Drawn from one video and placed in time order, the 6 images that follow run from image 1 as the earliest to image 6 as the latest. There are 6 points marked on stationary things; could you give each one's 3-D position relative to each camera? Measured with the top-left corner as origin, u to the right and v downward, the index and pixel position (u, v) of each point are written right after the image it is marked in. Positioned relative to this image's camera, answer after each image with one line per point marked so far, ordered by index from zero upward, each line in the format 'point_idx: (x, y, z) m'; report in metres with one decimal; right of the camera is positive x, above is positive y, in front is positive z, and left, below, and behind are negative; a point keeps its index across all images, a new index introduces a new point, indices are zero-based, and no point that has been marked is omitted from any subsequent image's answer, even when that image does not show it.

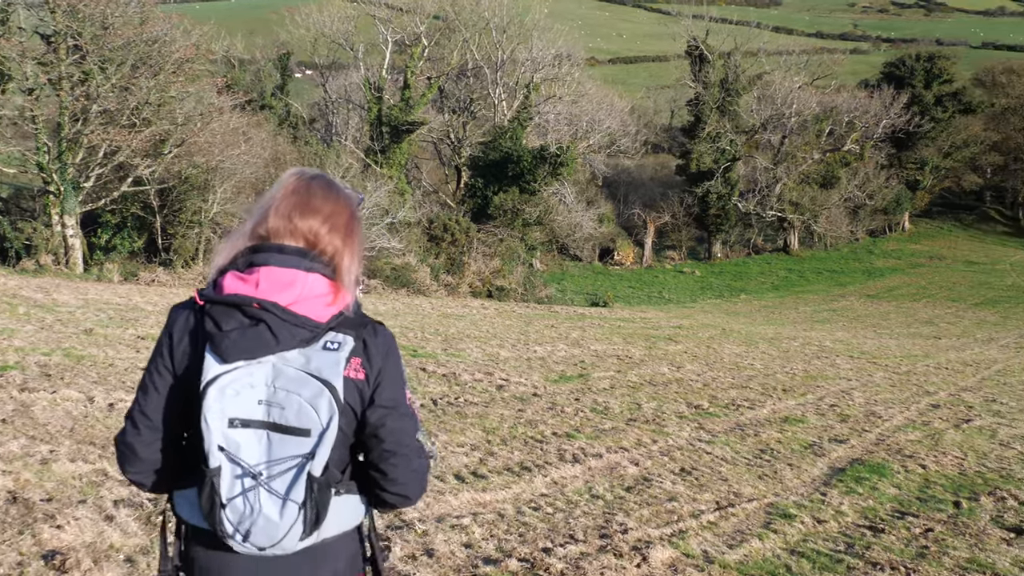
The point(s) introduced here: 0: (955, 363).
0: (+6.3, -1.1, +16.8) m
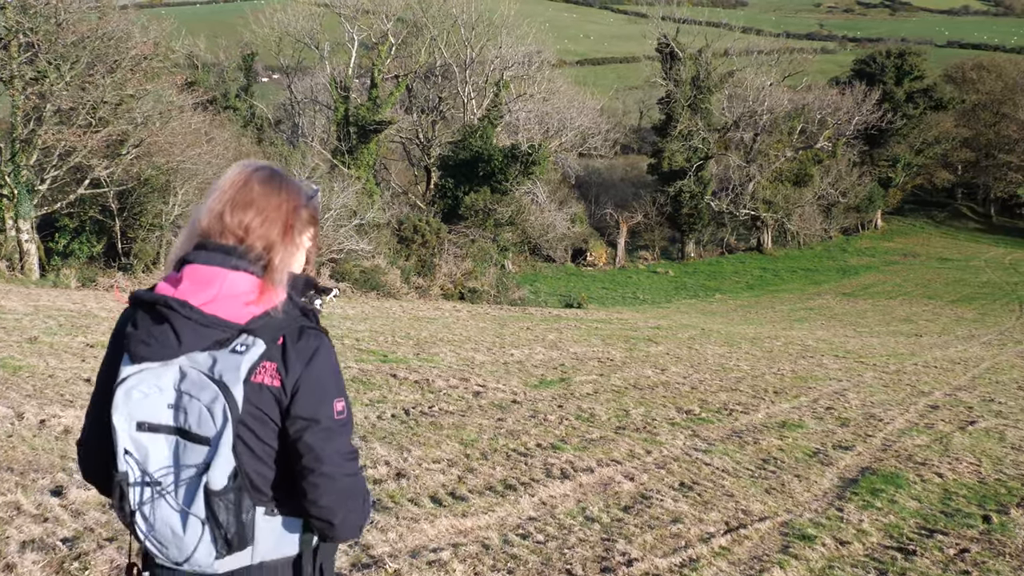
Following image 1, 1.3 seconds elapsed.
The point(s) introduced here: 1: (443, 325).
0: (+5.9, -1.0, +16.4) m
1: (-0.8, -0.5, +14.1) m
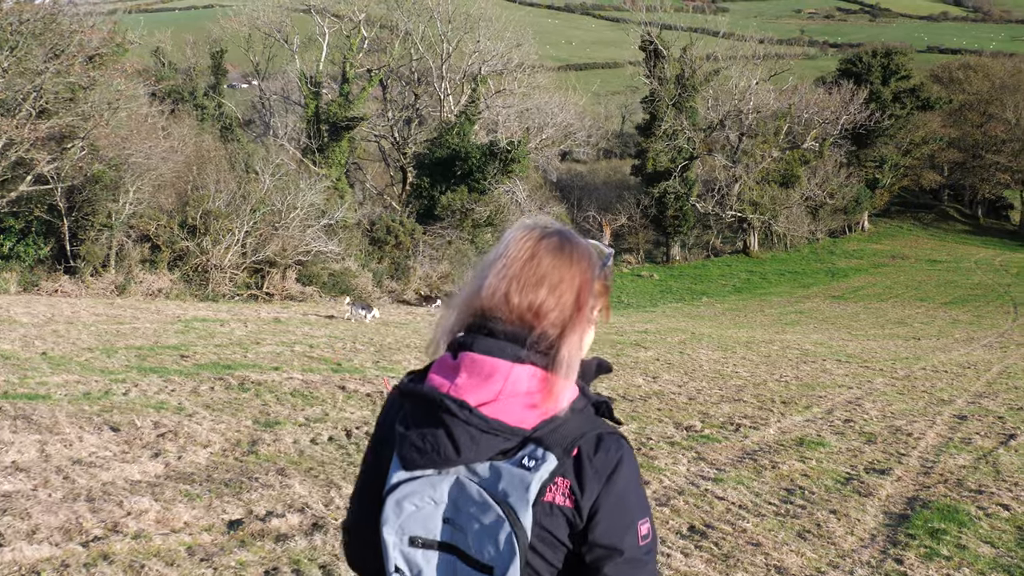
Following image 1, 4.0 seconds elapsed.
0: (+5.6, -1.0, +15.2) m
1: (-1.1, -0.5, +12.9) m
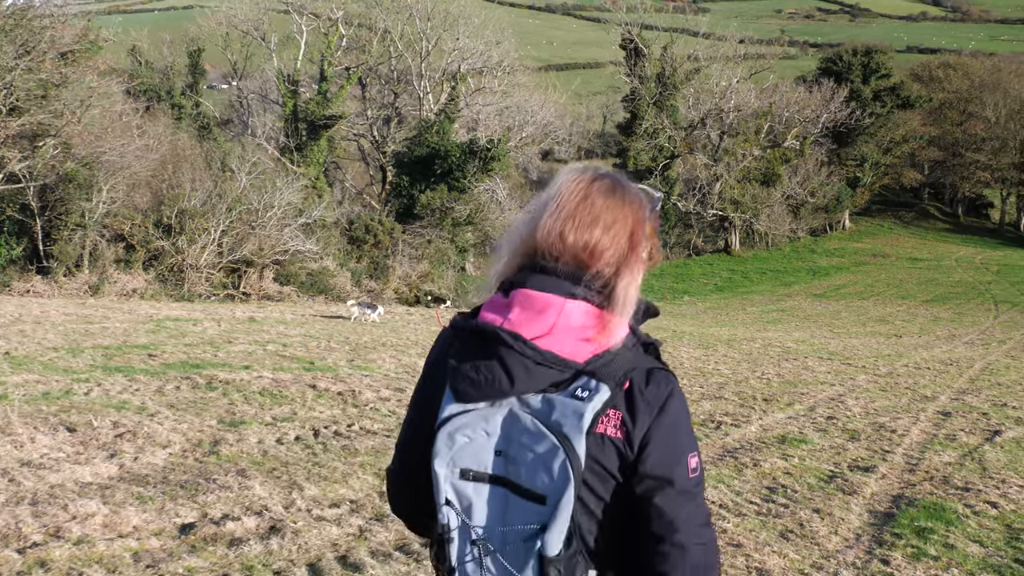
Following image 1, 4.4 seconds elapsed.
0: (+5.4, -1.0, +15.1) m
1: (-1.3, -0.4, +12.7) m
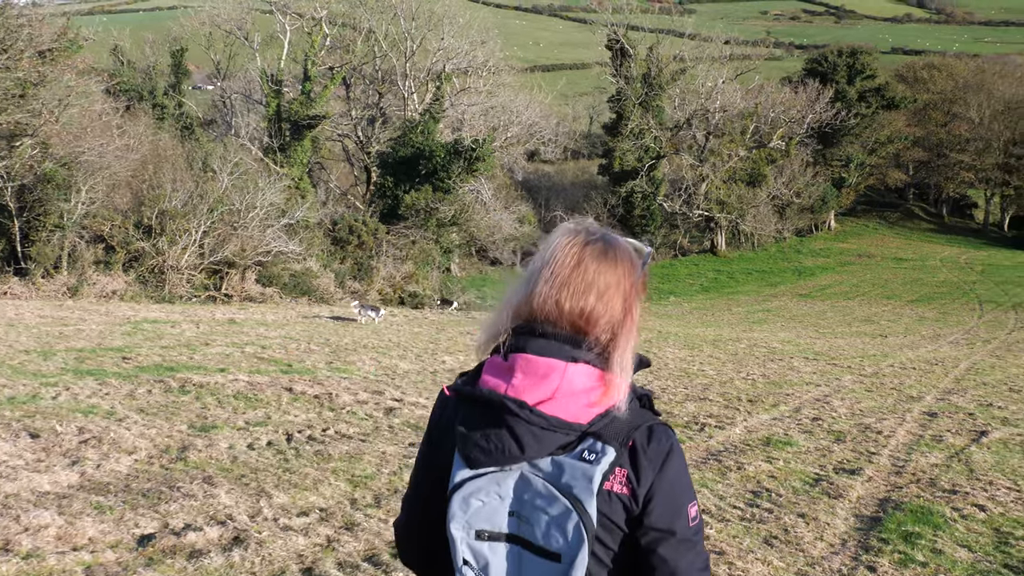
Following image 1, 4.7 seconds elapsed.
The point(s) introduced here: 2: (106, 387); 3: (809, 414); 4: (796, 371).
0: (+5.2, -1.0, +15.1) m
1: (-1.5, -0.5, +12.5) m
2: (-2.1, -0.5, +6.2) m
3: (+2.0, -0.9, +8.1) m
4: (+2.9, -0.8, +12.0) m
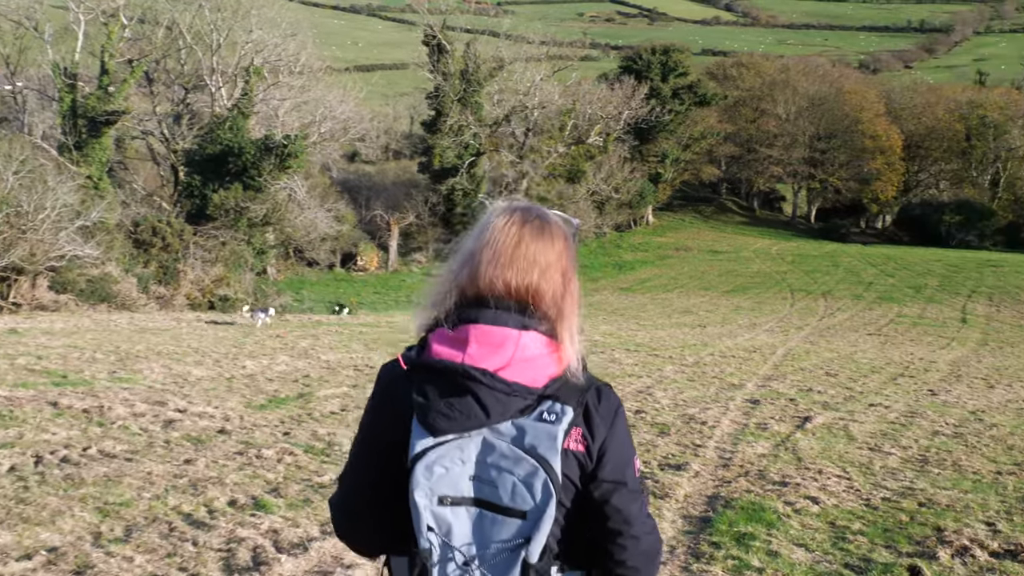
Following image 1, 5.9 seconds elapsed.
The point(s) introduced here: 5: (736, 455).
0: (+2.9, -0.8, +15.1) m
1: (-3.4, -0.5, +11.6) m
2: (-3.1, -0.5, +5.3) m
3: (+0.8, -0.8, +7.8) m
4: (+1.0, -0.7, +11.7) m
5: (+1.1, -0.8, +5.7) m
